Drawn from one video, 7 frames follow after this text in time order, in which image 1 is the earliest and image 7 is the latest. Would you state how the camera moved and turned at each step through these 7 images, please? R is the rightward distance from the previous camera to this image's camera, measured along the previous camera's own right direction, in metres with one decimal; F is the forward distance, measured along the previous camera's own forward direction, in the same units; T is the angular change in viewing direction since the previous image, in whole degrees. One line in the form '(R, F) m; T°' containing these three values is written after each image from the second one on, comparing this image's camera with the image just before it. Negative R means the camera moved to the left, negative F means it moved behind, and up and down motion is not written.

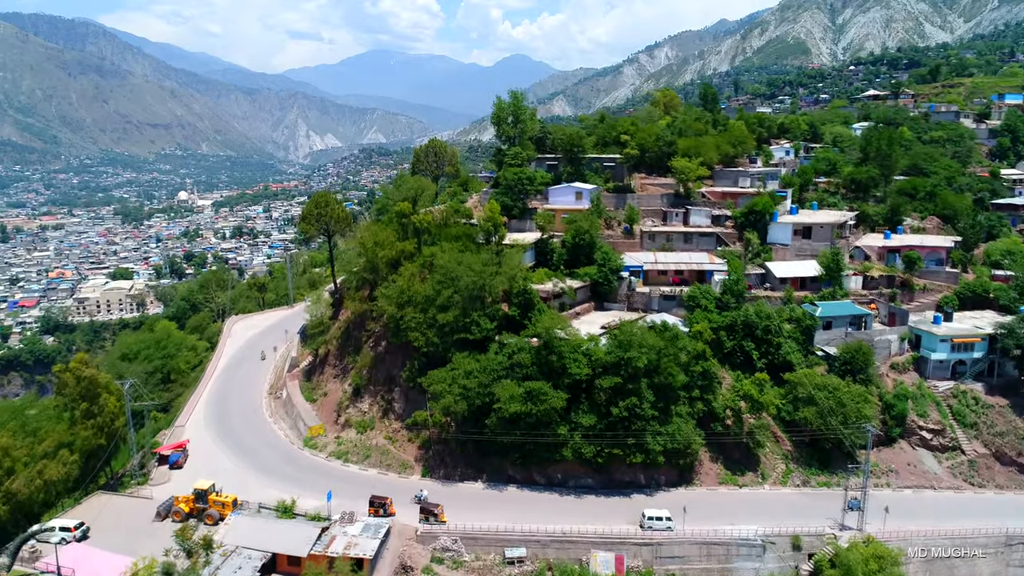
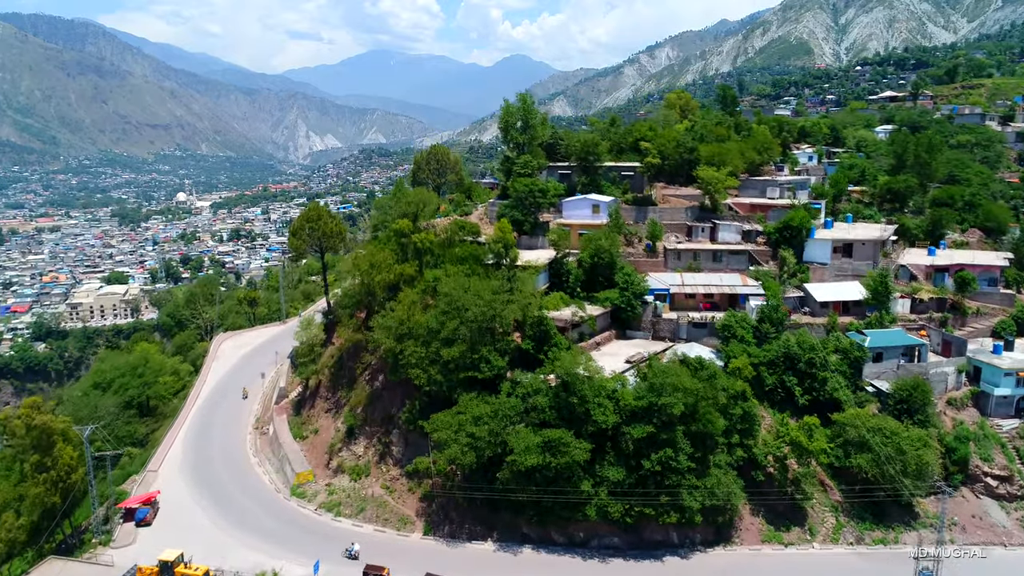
(-0.3, +2.4) m; 0°
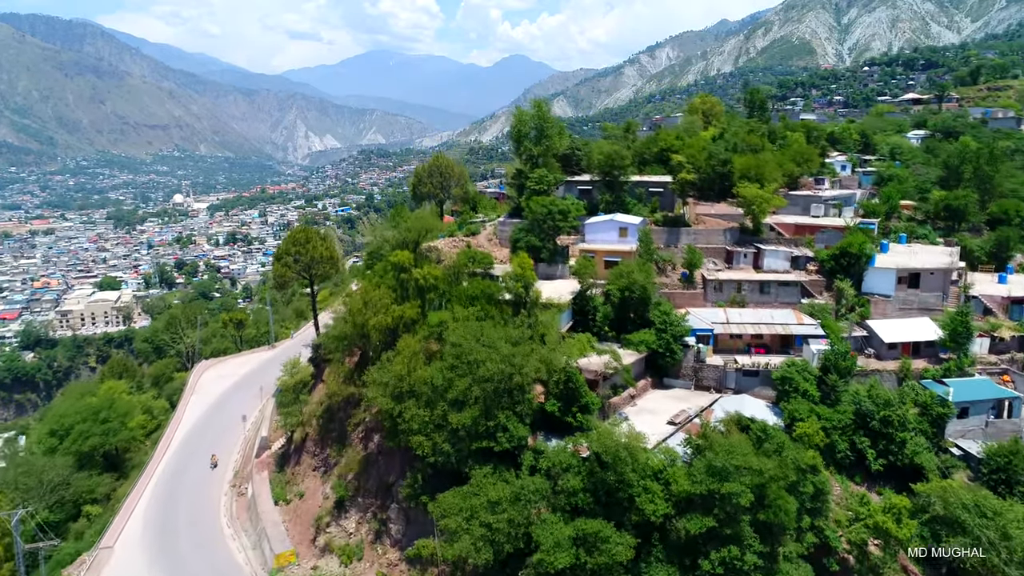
(-0.5, +3.0) m; 0°
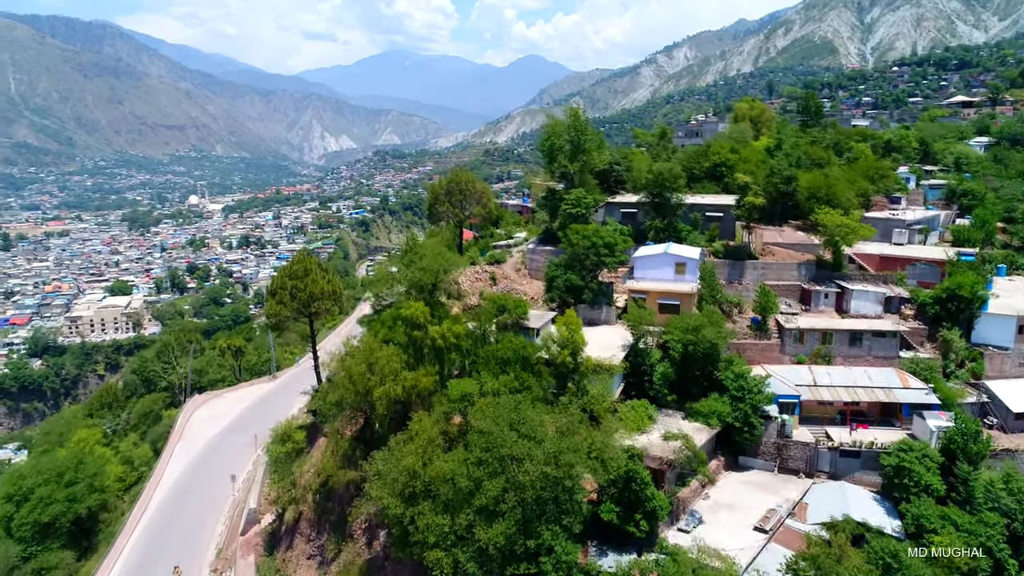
(-0.5, +3.4) m; -1°
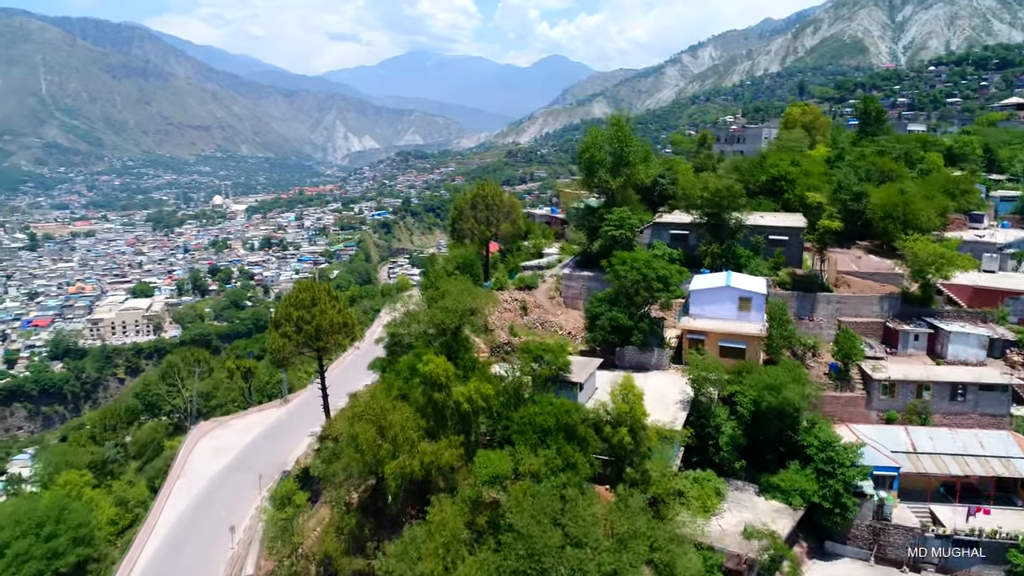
(-0.3, +2.3) m; -2°
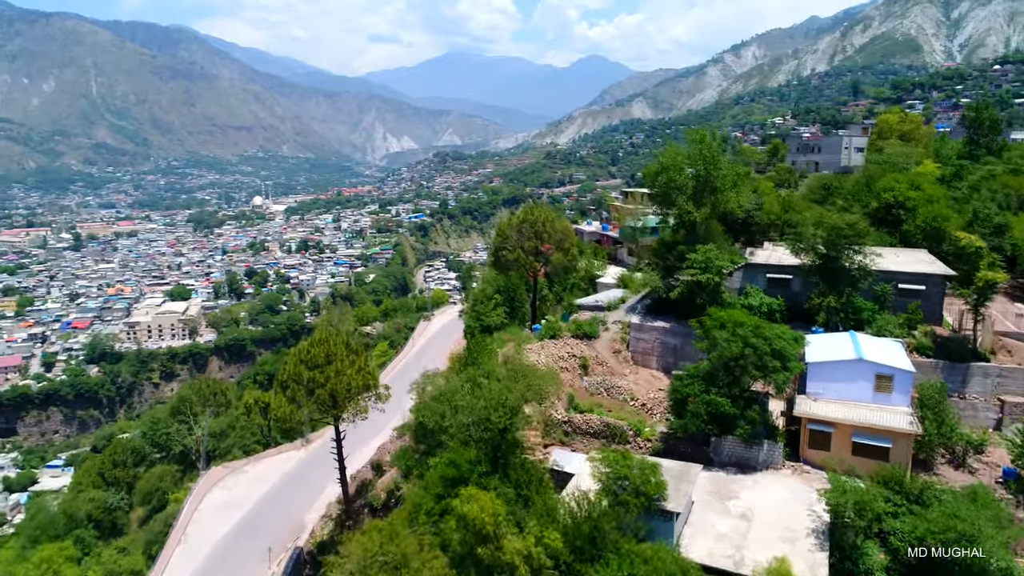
(-0.5, +3.3) m; -3°
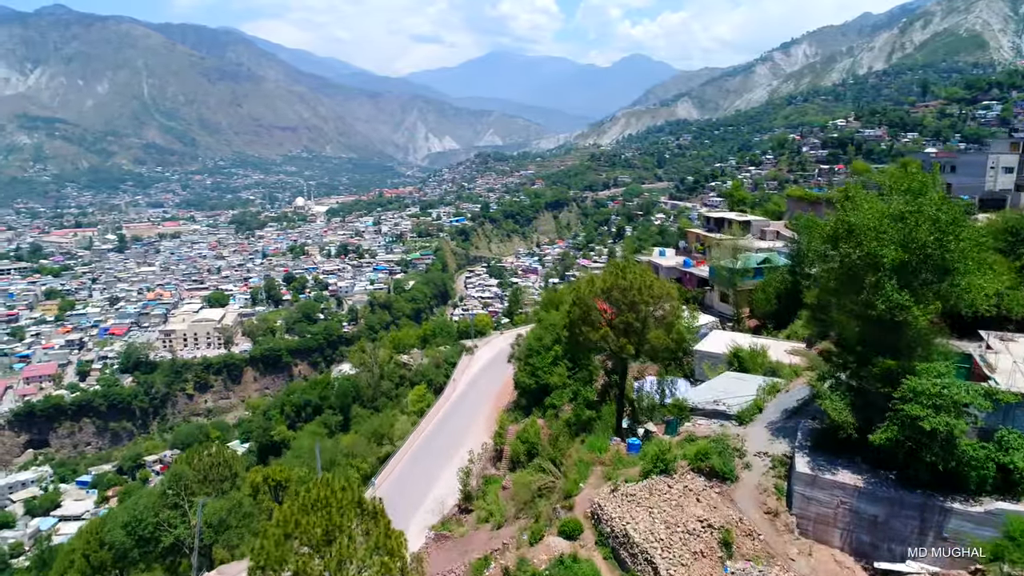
(-0.9, +5.3) m; -3°
